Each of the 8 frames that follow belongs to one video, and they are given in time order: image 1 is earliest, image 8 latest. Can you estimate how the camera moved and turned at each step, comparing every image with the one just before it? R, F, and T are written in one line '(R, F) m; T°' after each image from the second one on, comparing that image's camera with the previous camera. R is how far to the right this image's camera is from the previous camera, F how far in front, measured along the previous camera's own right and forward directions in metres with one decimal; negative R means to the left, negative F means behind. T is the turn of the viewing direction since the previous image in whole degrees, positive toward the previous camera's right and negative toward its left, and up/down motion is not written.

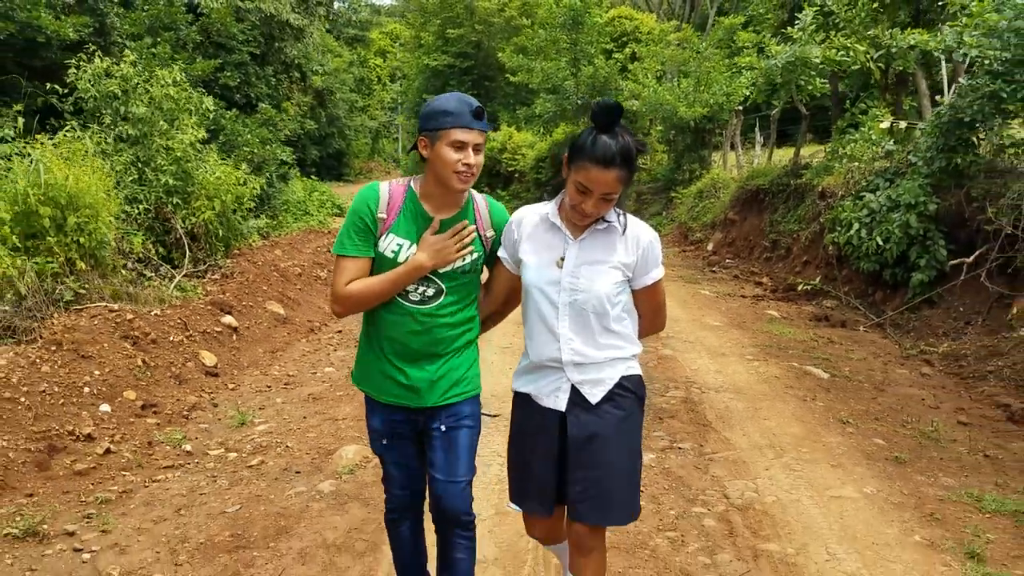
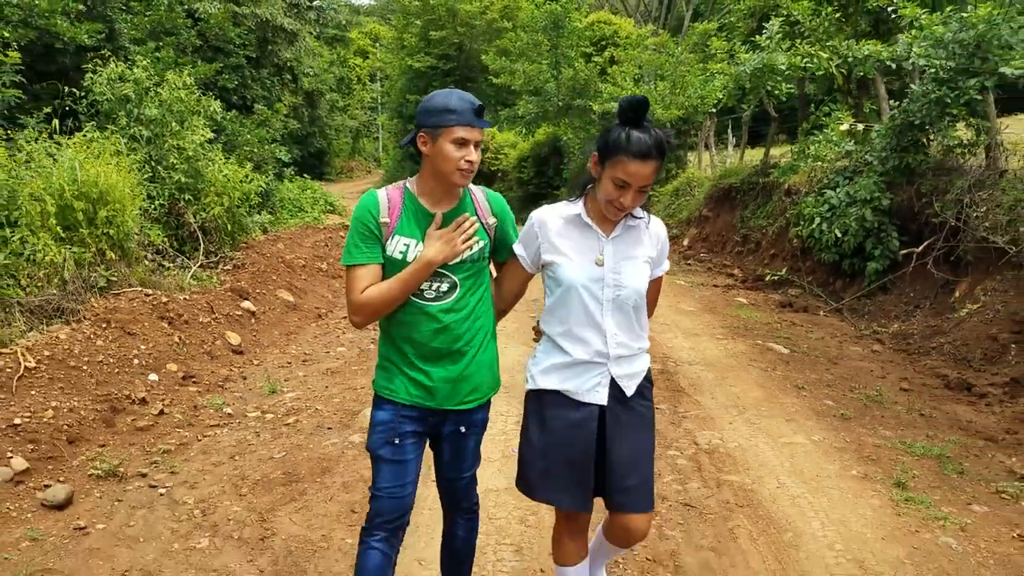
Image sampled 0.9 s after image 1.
(-0.1, -0.6) m; +1°
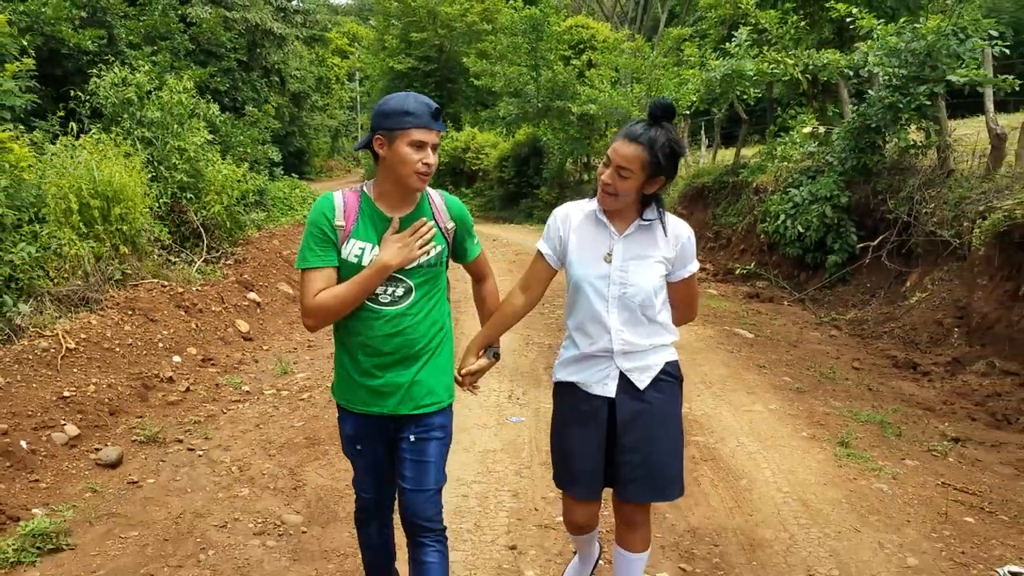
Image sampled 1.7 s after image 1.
(-0.1, -0.5) m; +1°
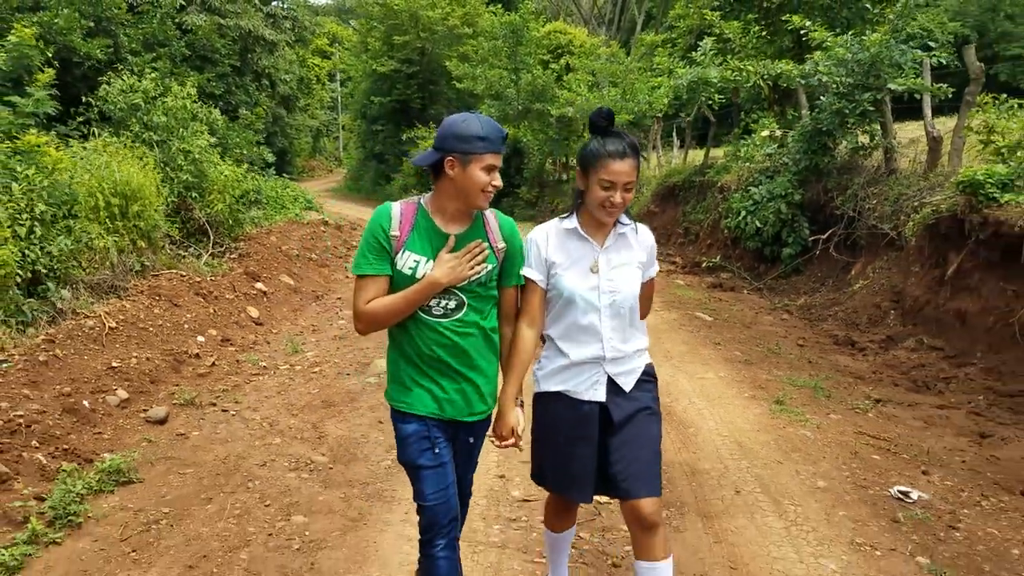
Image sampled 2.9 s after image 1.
(0.0, -0.7) m; +1°
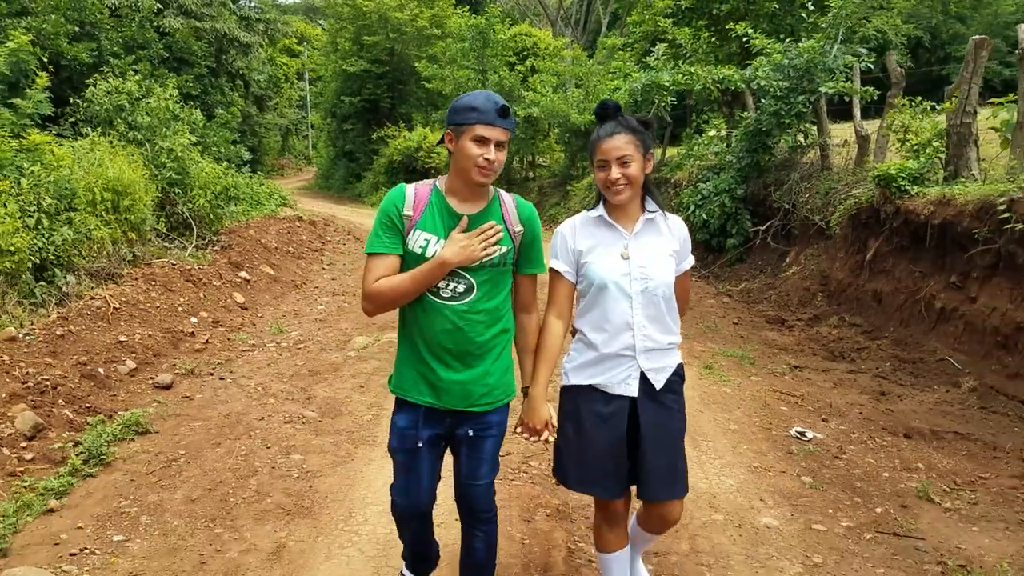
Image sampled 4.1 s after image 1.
(0.0, -0.7) m; +2°
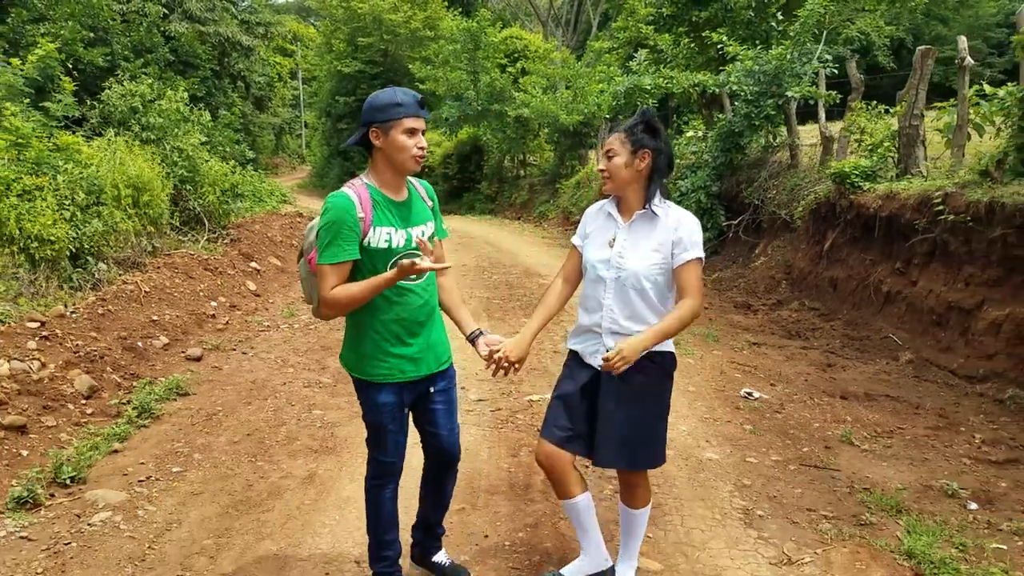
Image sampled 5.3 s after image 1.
(0.0, -0.7) m; 0°
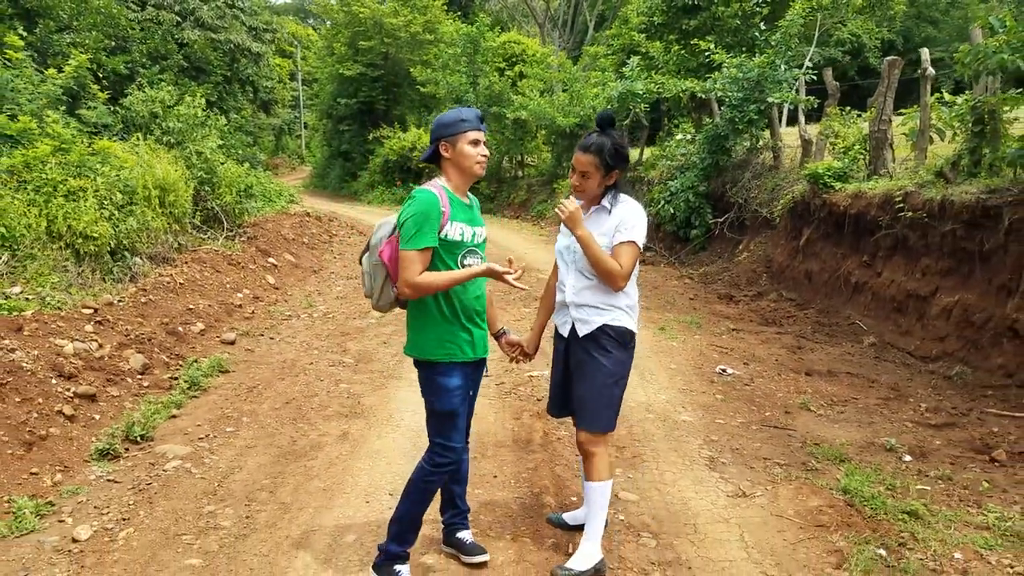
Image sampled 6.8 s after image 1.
(0.0, -0.7) m; 0°
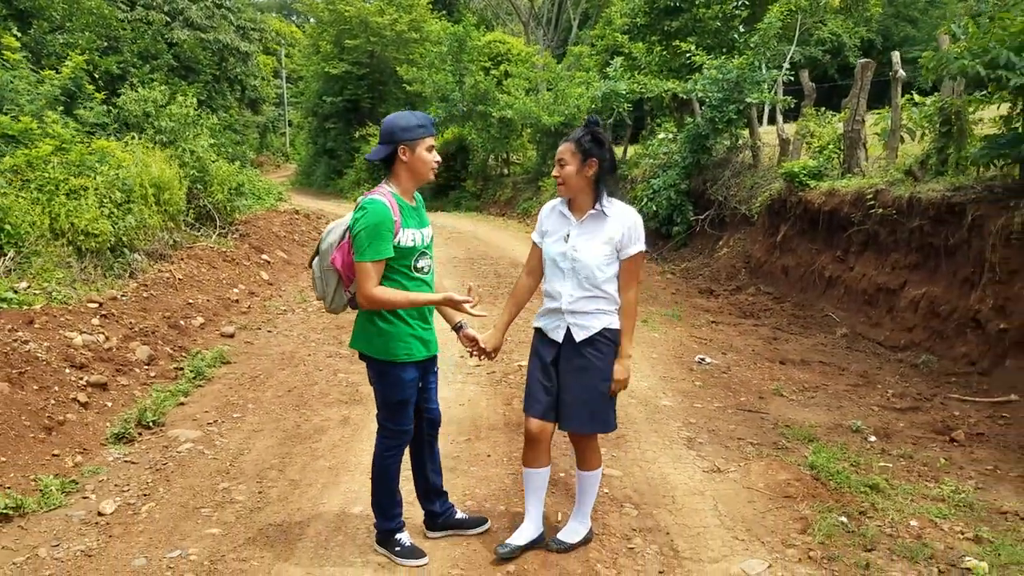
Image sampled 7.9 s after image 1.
(0.0, -0.3) m; +1°
